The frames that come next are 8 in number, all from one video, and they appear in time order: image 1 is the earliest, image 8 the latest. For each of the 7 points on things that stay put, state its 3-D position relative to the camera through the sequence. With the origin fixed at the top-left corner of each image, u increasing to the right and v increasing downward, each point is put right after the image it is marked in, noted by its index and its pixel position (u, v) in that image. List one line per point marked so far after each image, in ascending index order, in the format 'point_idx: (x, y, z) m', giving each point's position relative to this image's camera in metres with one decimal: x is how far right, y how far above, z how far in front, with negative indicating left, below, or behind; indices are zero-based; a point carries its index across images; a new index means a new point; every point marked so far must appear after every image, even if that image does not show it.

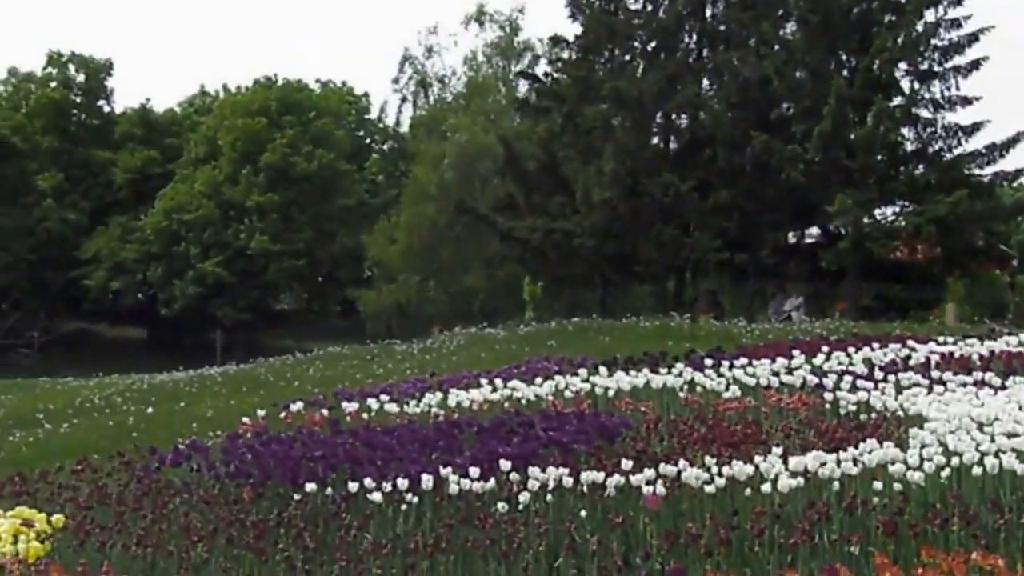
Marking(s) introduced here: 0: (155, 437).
0: (-2.2, -0.9, +16.5) m
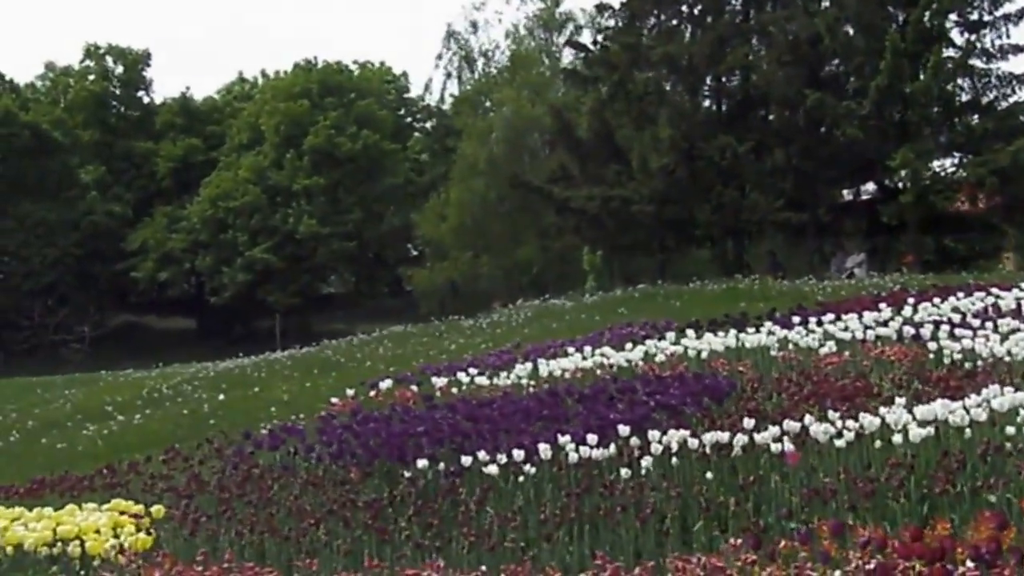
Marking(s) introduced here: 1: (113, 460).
0: (-1.6, -0.8, +16.3) m
1: (-2.0, -0.9, +14.3) m
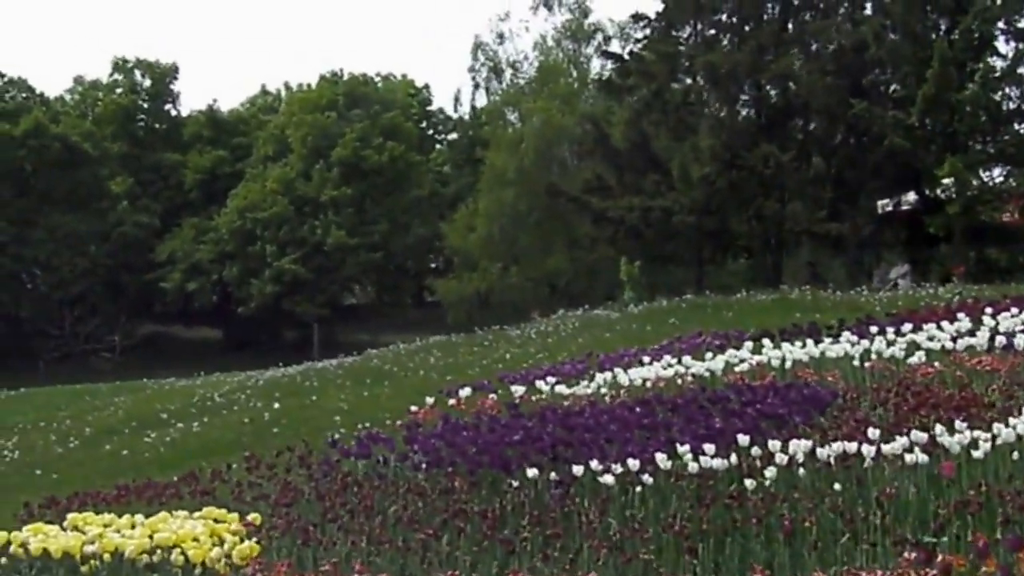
0: (-1.2, -0.8, +16.0) m
1: (-1.6, -1.0, +14.1) m
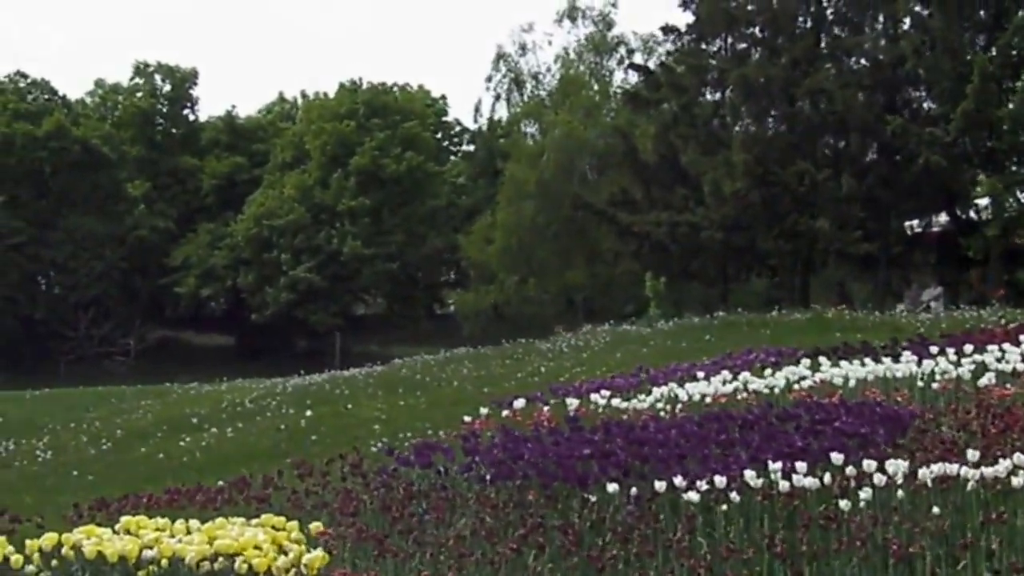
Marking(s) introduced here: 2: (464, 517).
0: (-1.0, -0.9, +15.7) m
1: (-1.4, -1.0, +13.7) m
2: (-0.2, -0.8, +9.2) m
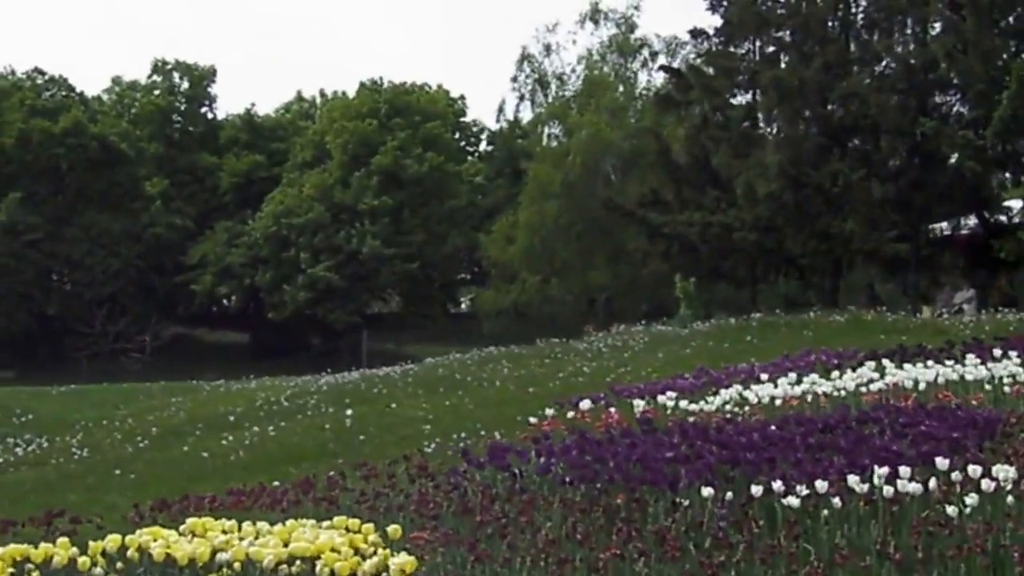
0: (-0.7, -0.9, +15.4) m
1: (-1.1, -1.0, +13.4) m
2: (+0.1, -0.8, +8.9) m
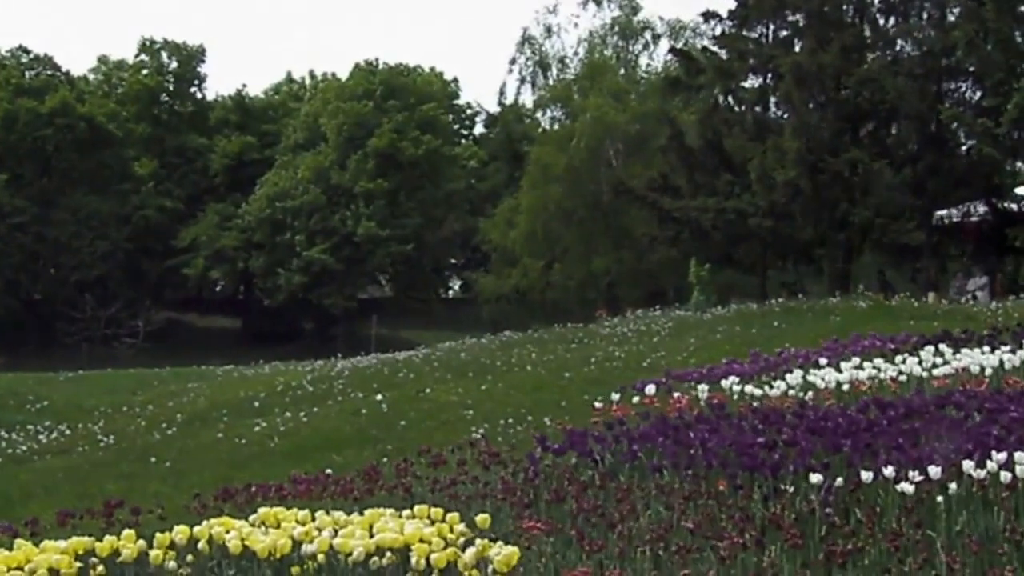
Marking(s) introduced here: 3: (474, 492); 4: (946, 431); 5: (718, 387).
0: (-0.4, -0.8, +15.0) m
1: (-0.8, -0.9, +13.1) m
2: (+0.5, -0.7, +8.6) m
3: (-0.1, -0.8, +9.8) m
4: (+1.6, -0.5, +9.5) m
5: (+1.0, -0.5, +12.7) m
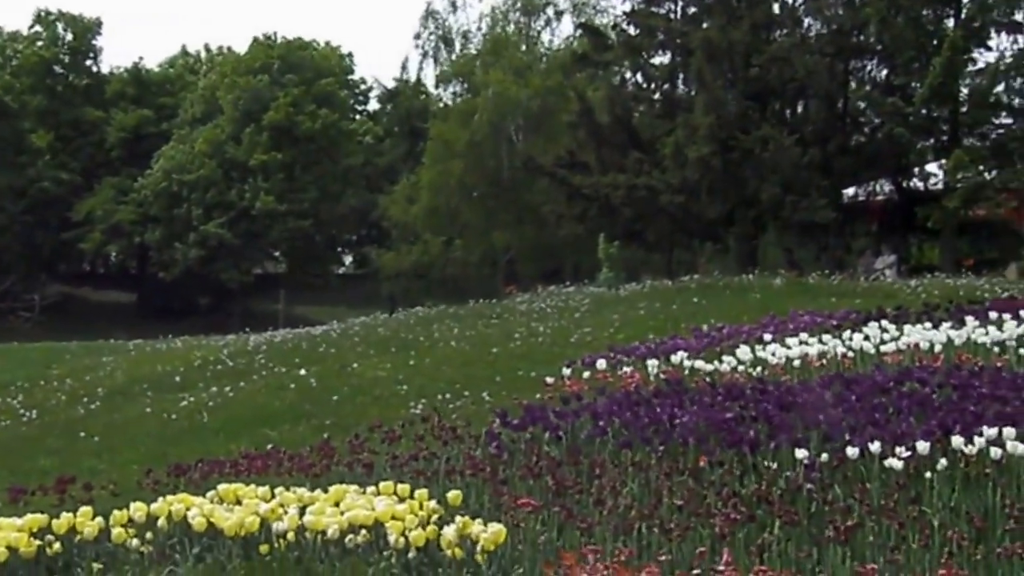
0: (-0.8, -0.6, +14.8) m
1: (-1.1, -0.7, +12.9) m
2: (+0.4, -0.6, +8.4) m
3: (-0.3, -0.7, +9.6) m
4: (+1.5, -0.4, +9.4) m
5: (+0.7, -0.4, +12.5) m
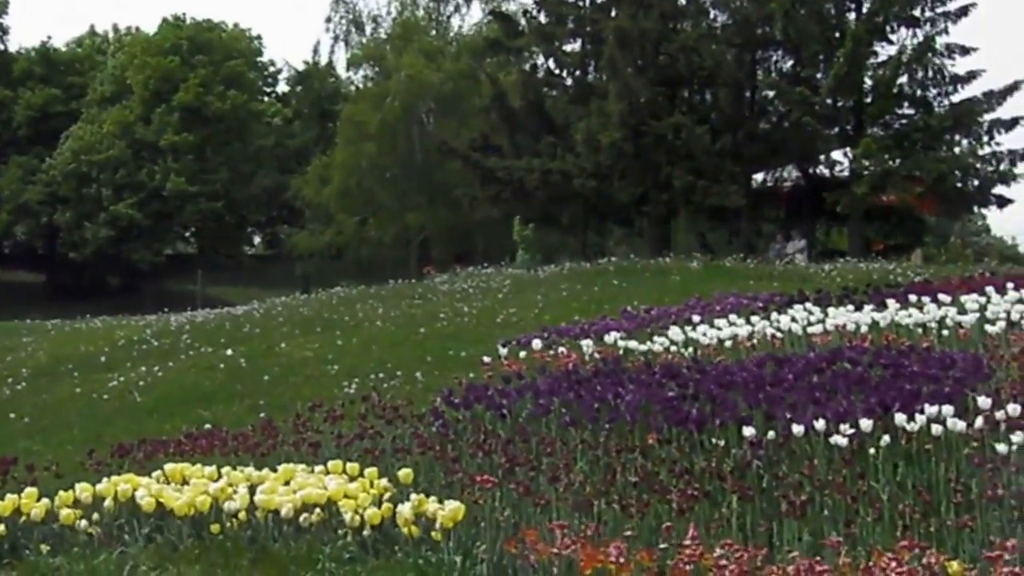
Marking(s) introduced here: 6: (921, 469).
0: (-1.2, -0.5, +14.9) m
1: (-1.4, -0.6, +12.9) m
2: (+0.2, -0.6, +8.6) m
3: (-0.5, -0.6, +9.8) m
4: (+1.3, -0.4, +9.6) m
5: (+0.4, -0.3, +12.7) m
6: (+1.3, -0.6, +8.1) m
